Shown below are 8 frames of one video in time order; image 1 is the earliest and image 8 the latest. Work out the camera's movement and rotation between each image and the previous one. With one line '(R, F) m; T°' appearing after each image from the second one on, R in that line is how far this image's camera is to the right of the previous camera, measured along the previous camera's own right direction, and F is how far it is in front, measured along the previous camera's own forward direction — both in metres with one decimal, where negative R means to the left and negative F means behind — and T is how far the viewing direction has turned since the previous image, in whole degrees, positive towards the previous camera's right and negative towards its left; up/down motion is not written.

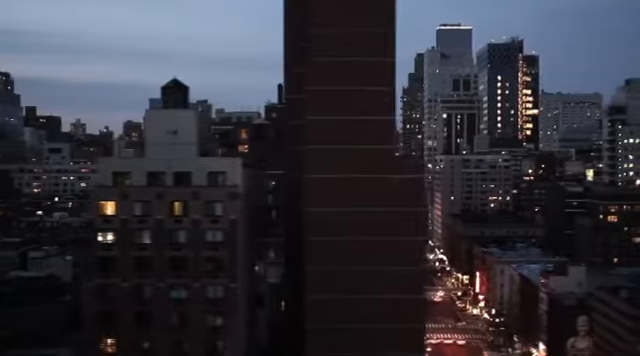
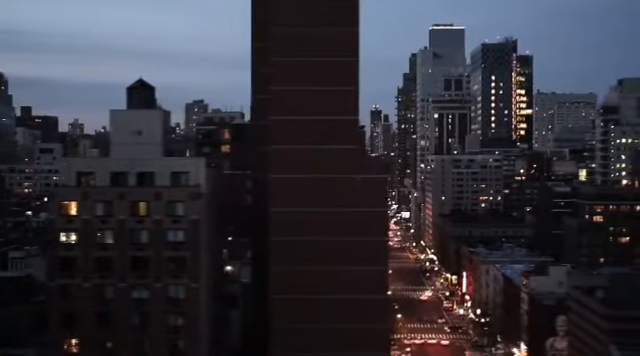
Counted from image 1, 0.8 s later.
(+0.4, 0.0) m; 0°
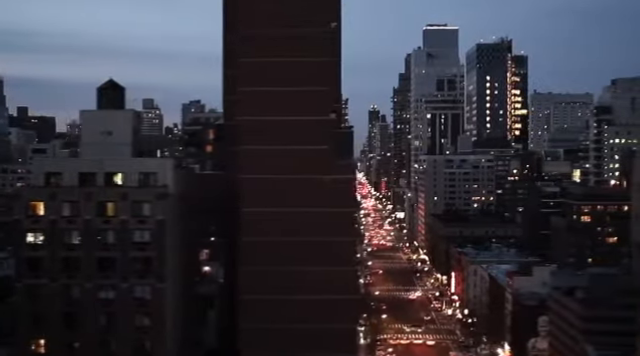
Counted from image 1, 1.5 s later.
(+0.3, 0.0) m; 0°
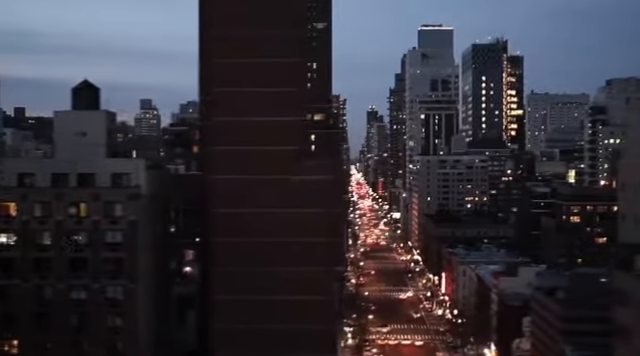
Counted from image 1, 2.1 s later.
(+0.3, 0.0) m; 0°
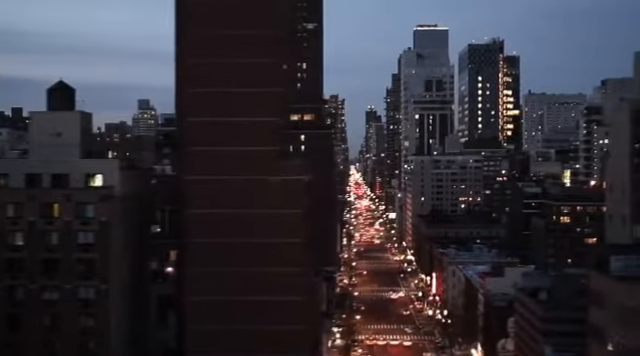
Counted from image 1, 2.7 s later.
(+0.3, 0.0) m; 0°
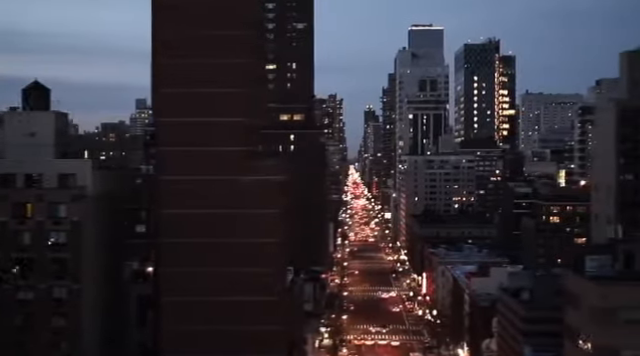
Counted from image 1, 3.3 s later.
(+0.3, 0.0) m; 0°
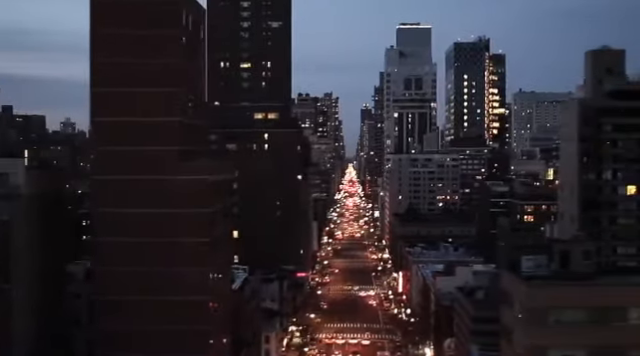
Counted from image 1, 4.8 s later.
(+0.7, 0.0) m; 0°
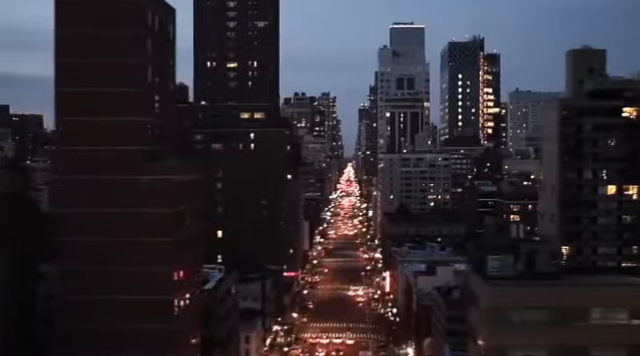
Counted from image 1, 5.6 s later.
(+0.4, 0.0) m; 0°
